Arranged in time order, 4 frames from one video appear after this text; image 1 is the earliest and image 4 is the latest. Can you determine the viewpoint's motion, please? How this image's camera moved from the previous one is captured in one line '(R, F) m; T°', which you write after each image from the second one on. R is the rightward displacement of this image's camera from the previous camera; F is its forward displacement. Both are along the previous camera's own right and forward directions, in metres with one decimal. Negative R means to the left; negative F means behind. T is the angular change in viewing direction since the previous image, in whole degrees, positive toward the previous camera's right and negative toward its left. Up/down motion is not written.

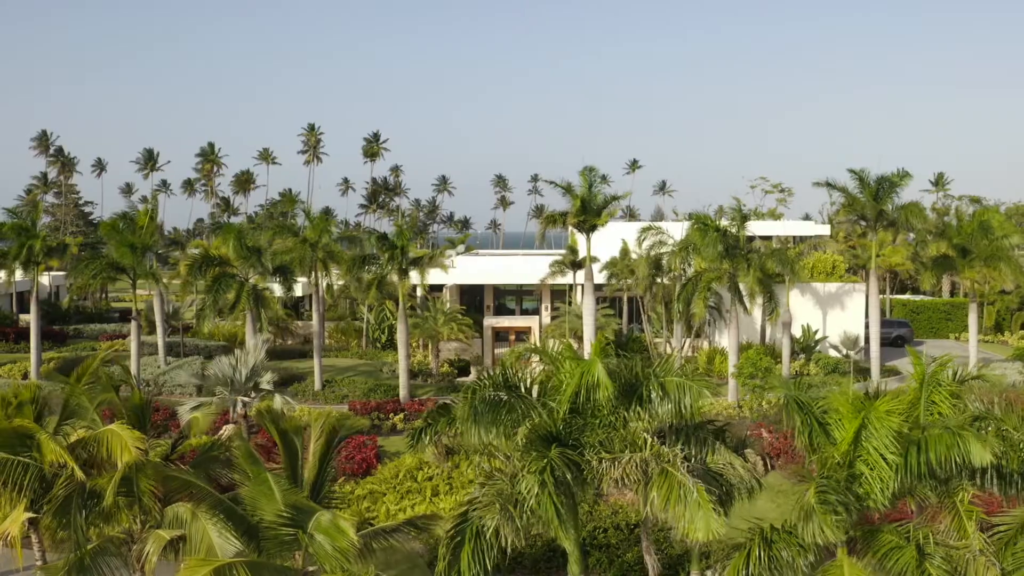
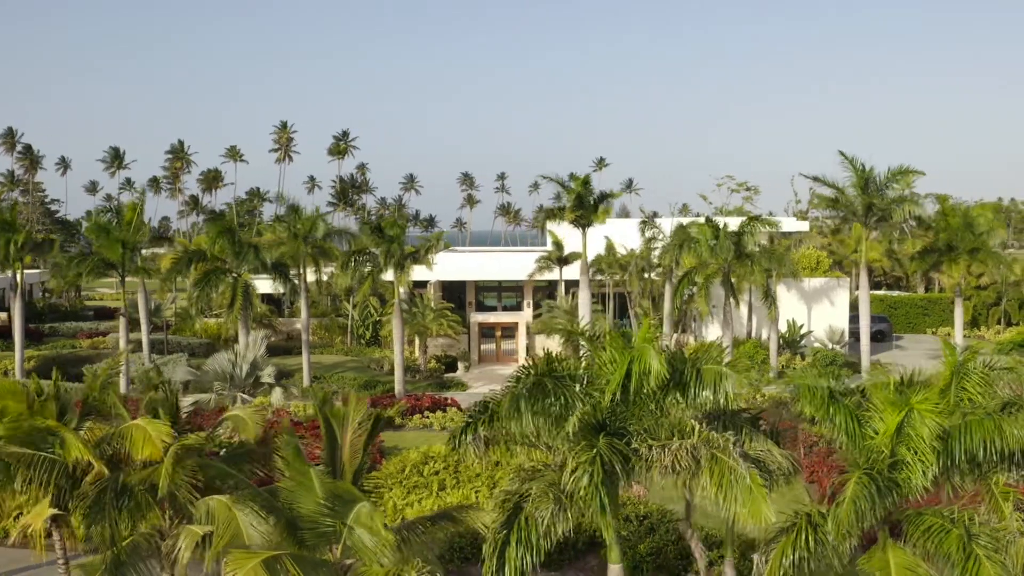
(-0.7, 0.0) m; +2°
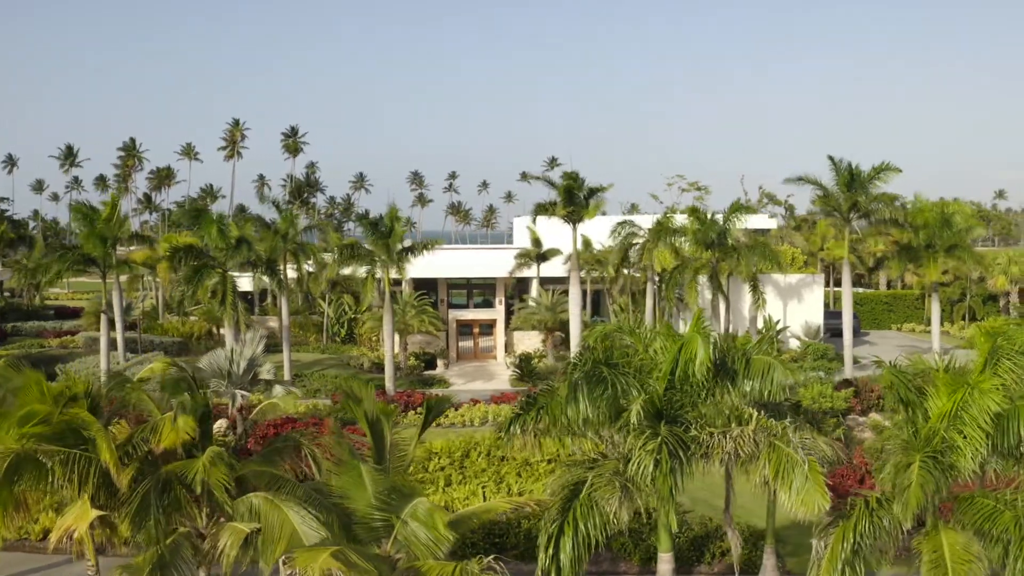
(-0.9, 0.0) m; +3°
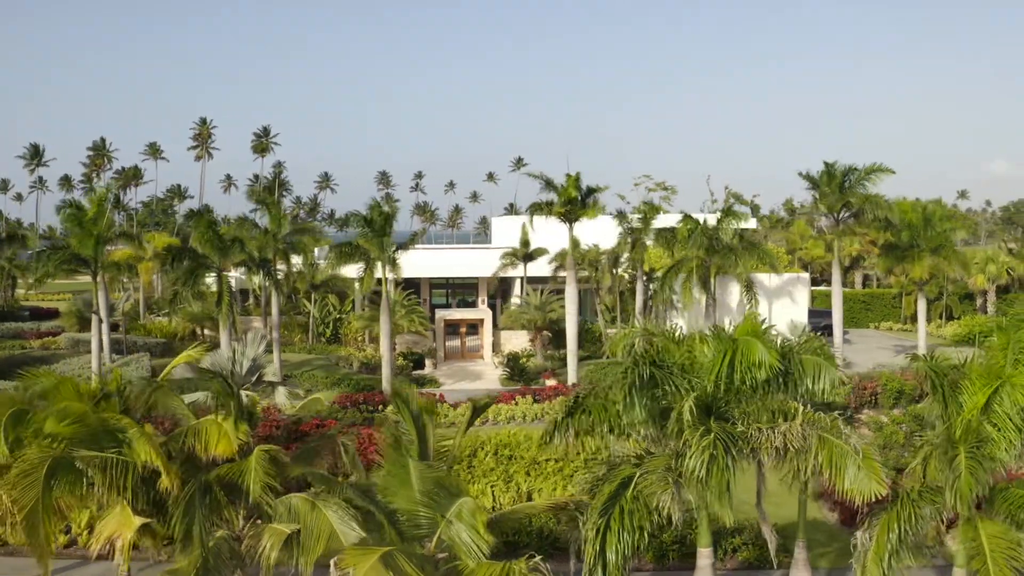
(-0.7, -0.1) m; +2°
